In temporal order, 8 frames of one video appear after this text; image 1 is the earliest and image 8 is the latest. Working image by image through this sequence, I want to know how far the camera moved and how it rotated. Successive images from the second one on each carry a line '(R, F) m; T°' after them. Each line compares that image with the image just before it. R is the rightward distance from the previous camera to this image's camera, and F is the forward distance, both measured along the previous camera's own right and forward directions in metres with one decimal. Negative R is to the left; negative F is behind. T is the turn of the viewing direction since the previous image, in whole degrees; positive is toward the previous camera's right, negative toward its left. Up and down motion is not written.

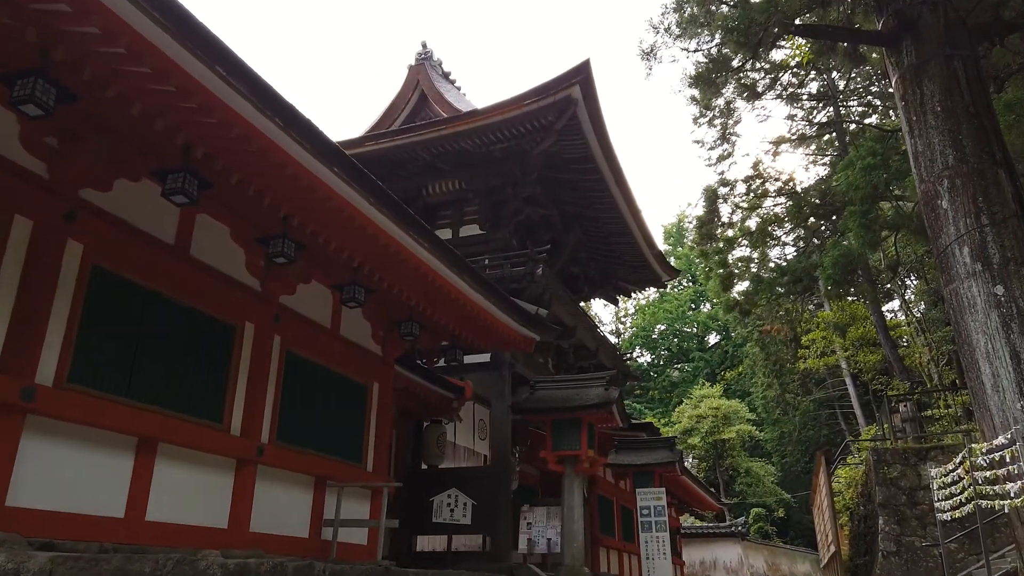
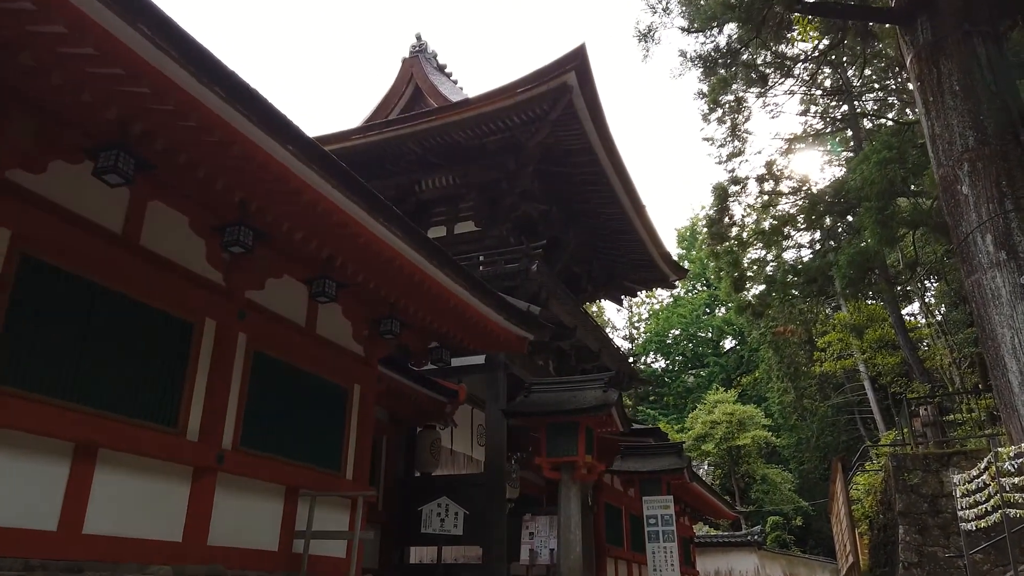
(+0.2, +0.4) m; -1°
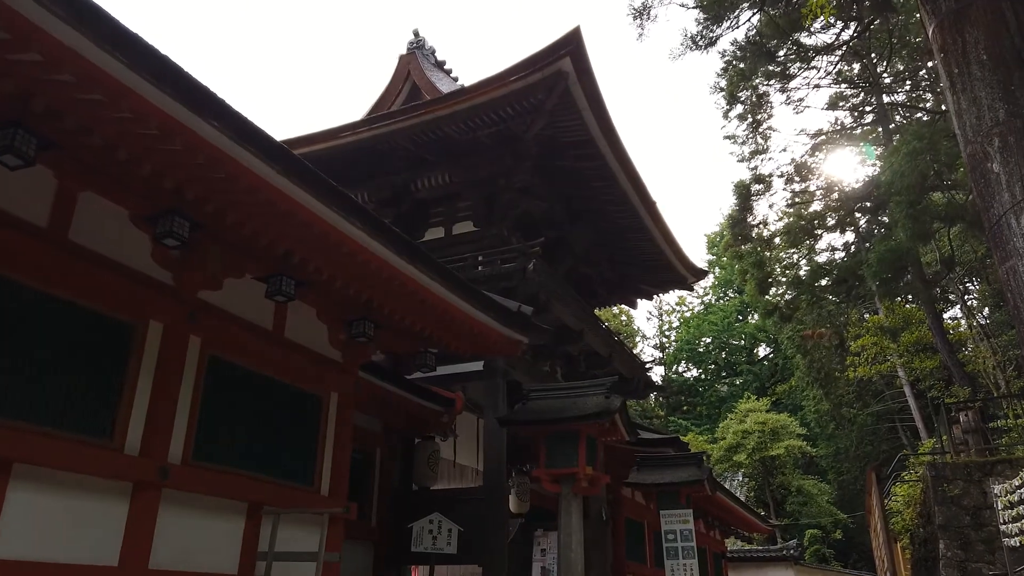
(+0.4, +0.5) m; -2°
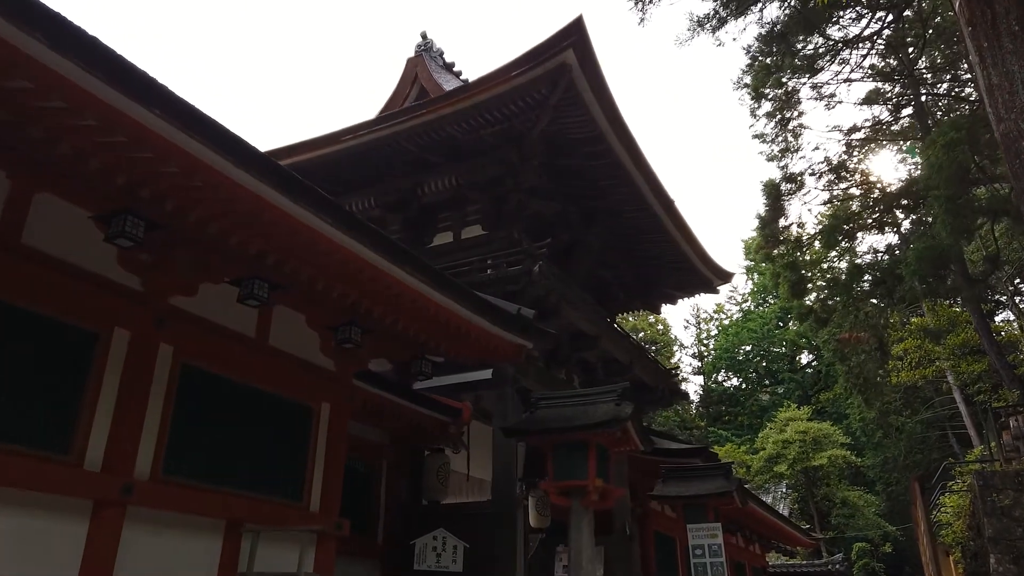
(+0.3, +0.4) m; -3°
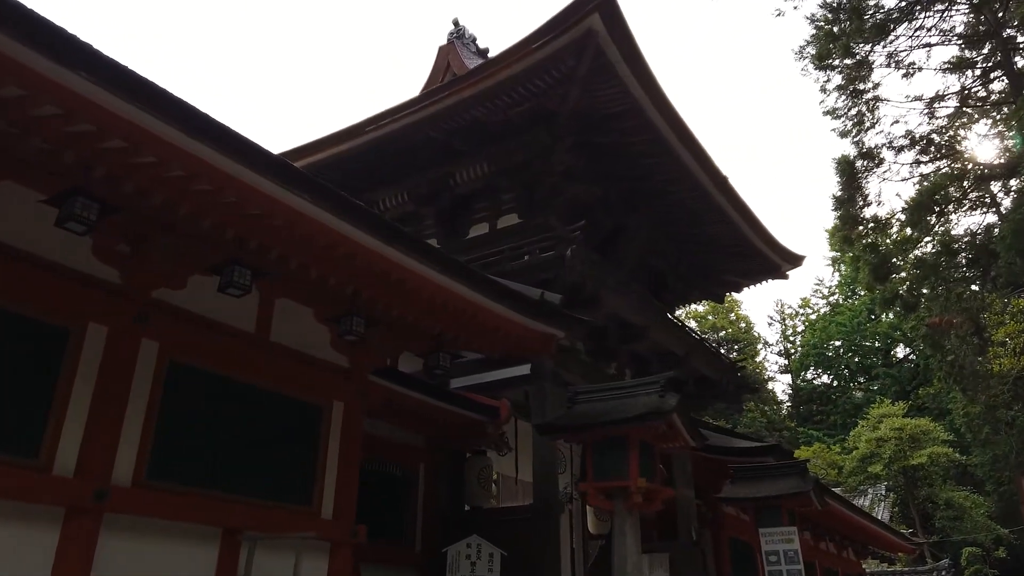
(+0.4, +0.5) m; -6°
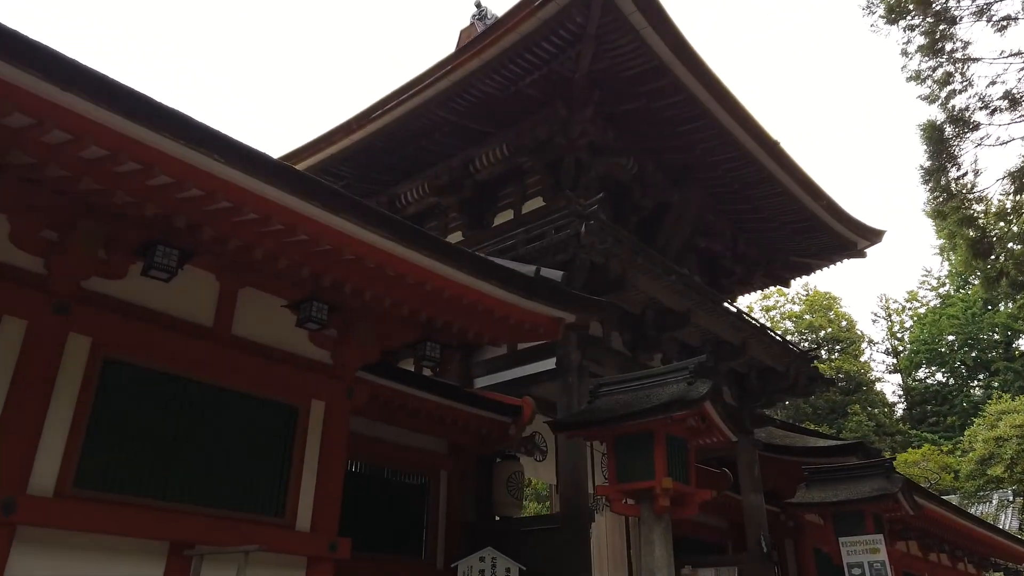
(+0.6, +0.7) m; -7°
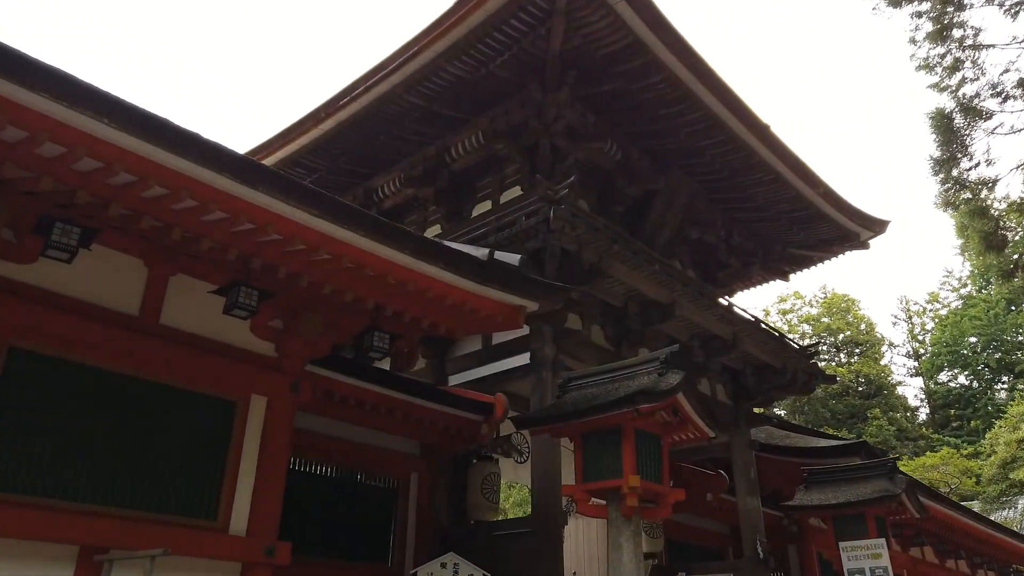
(+0.4, +0.4) m; -1°
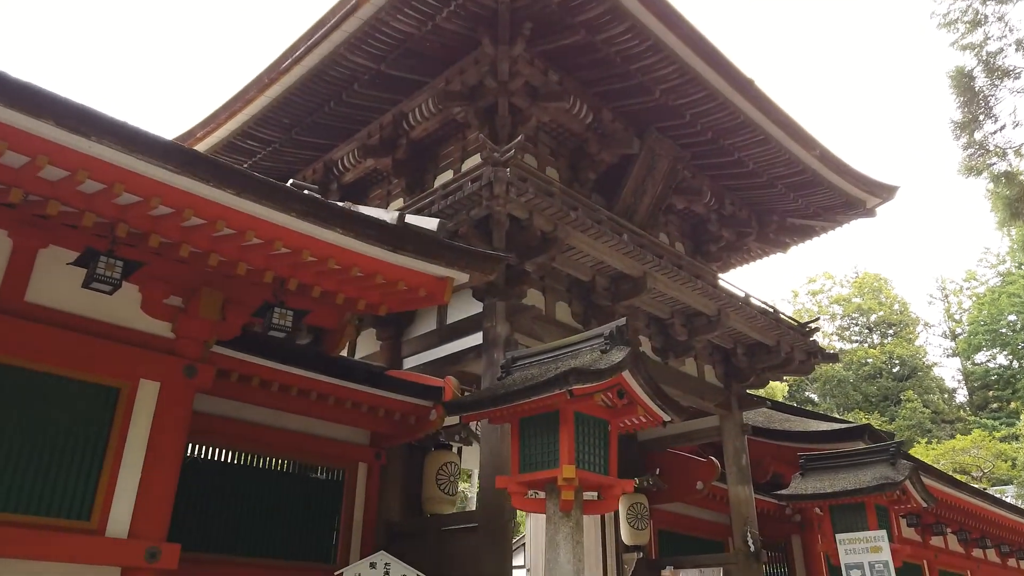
(+0.6, +0.6) m; -2°
